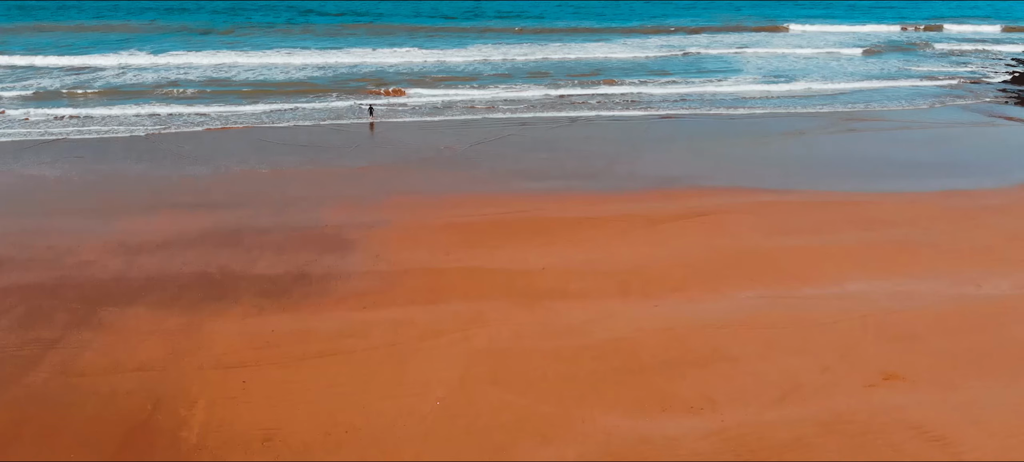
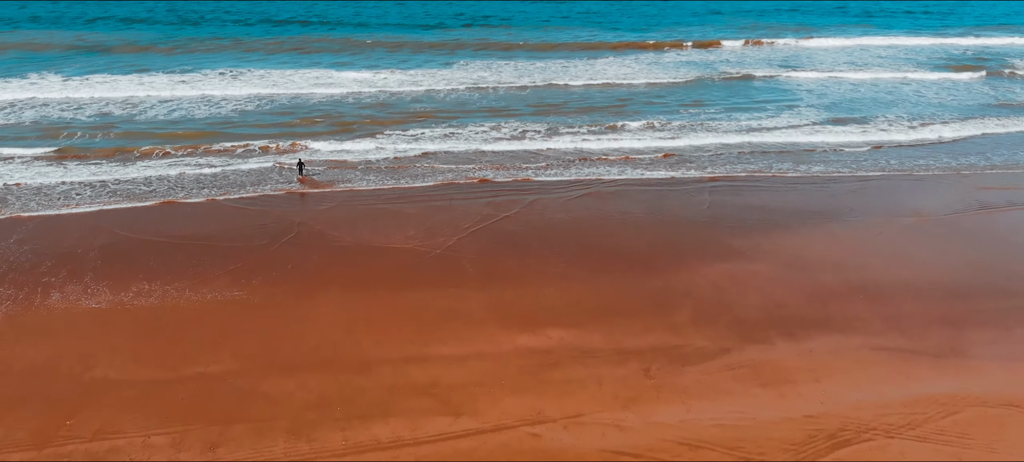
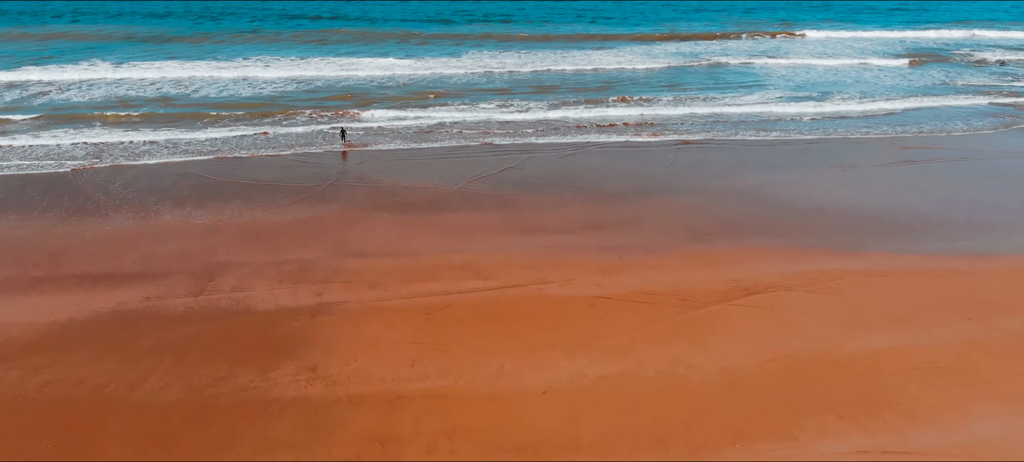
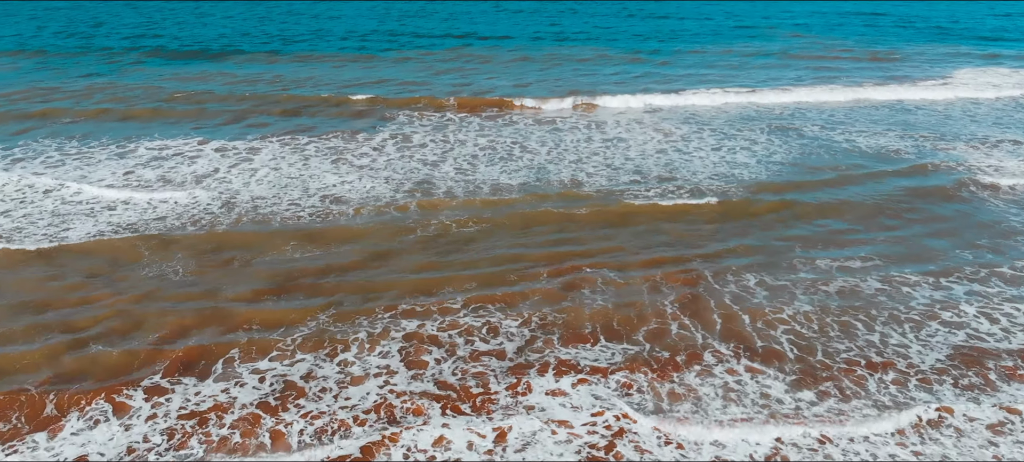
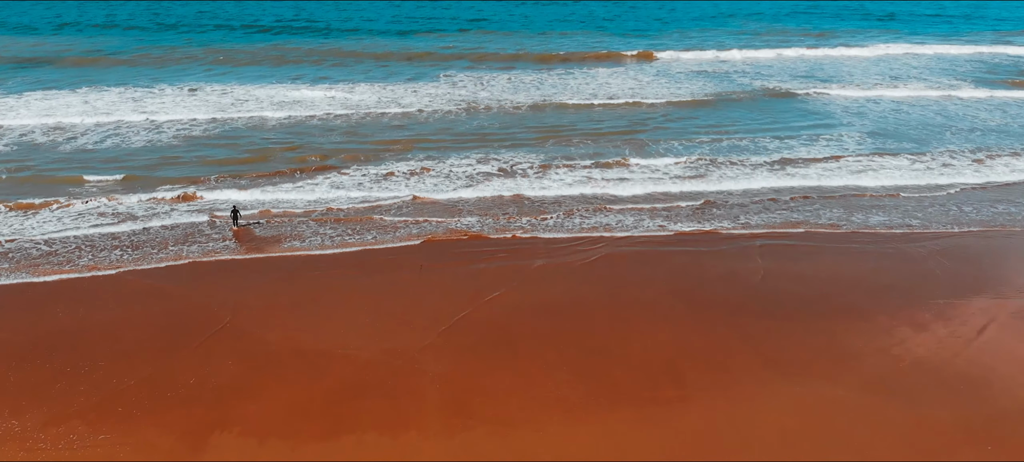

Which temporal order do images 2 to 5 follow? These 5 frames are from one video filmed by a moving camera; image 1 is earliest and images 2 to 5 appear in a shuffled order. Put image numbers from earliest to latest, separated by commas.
3, 2, 5, 4
